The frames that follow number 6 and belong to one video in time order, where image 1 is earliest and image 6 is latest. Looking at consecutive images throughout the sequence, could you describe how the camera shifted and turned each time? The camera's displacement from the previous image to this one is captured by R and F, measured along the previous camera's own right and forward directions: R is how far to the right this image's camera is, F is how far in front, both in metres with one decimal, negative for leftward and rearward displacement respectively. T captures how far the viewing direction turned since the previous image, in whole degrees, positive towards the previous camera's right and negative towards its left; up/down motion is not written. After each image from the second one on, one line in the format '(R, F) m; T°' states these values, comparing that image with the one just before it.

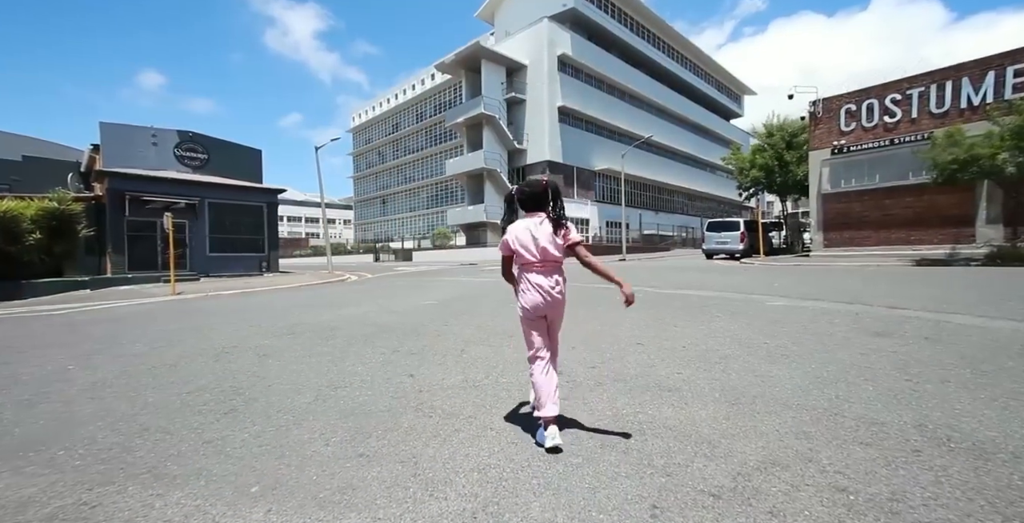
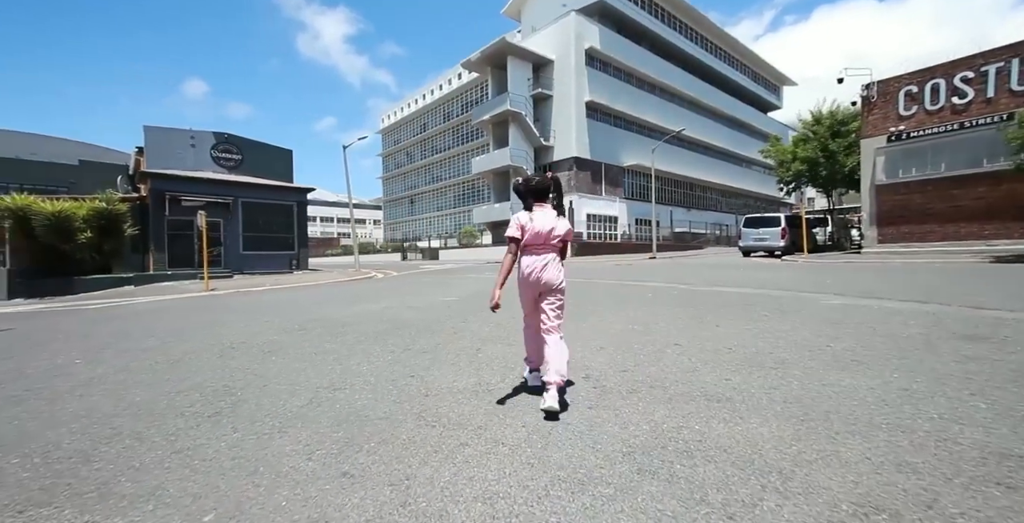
(+0.1, +0.5) m; -4°
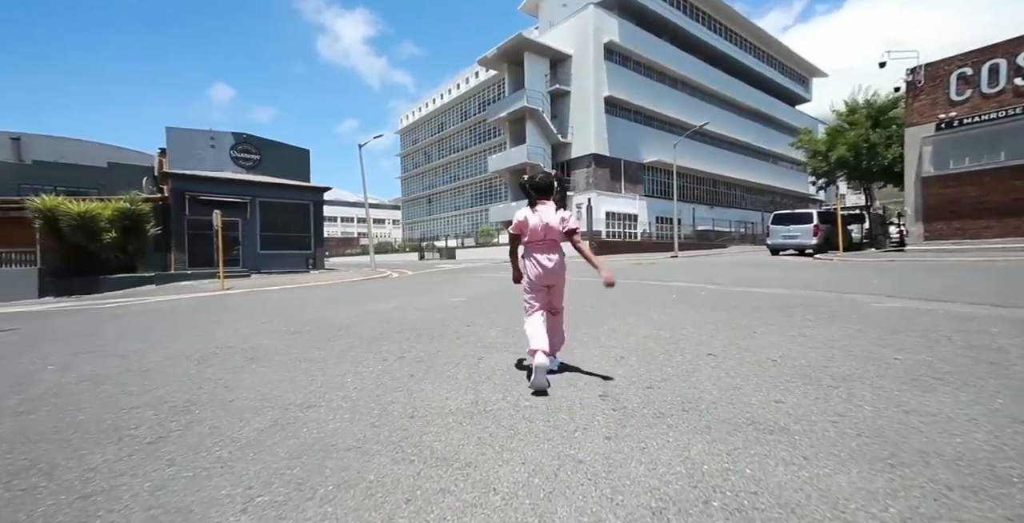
(+0.1, +0.5) m; -3°
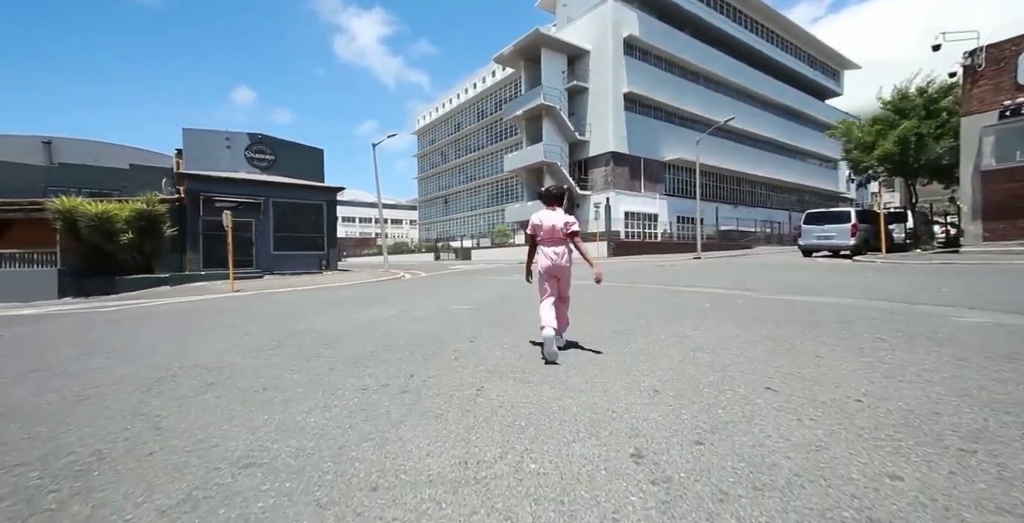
(+0.1, +0.8) m; -2°
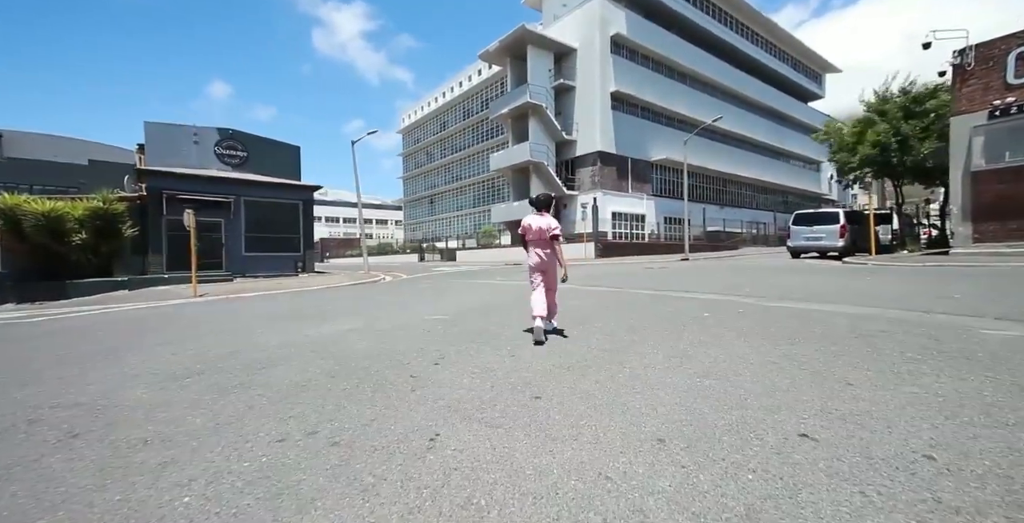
(+0.2, +0.8) m; +2°
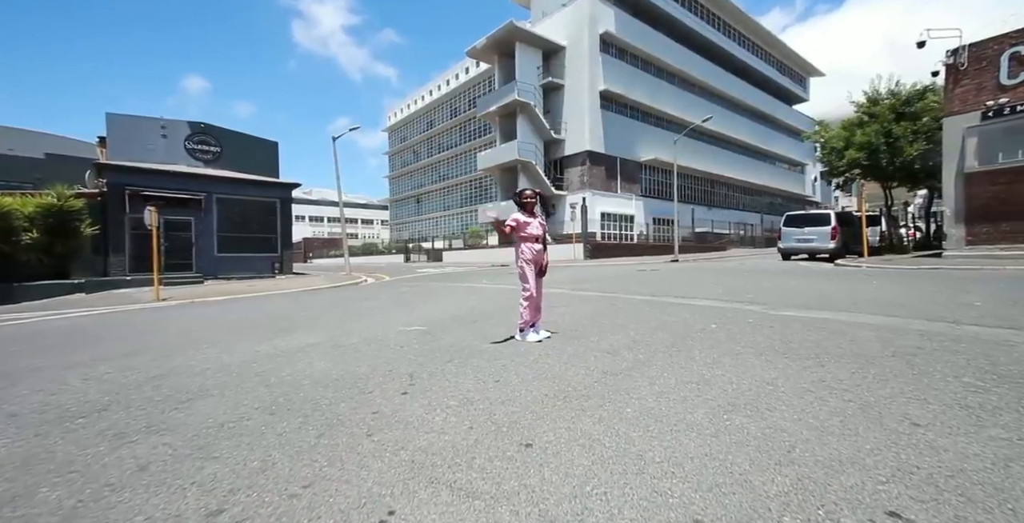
(0.0, +0.7) m; +2°
